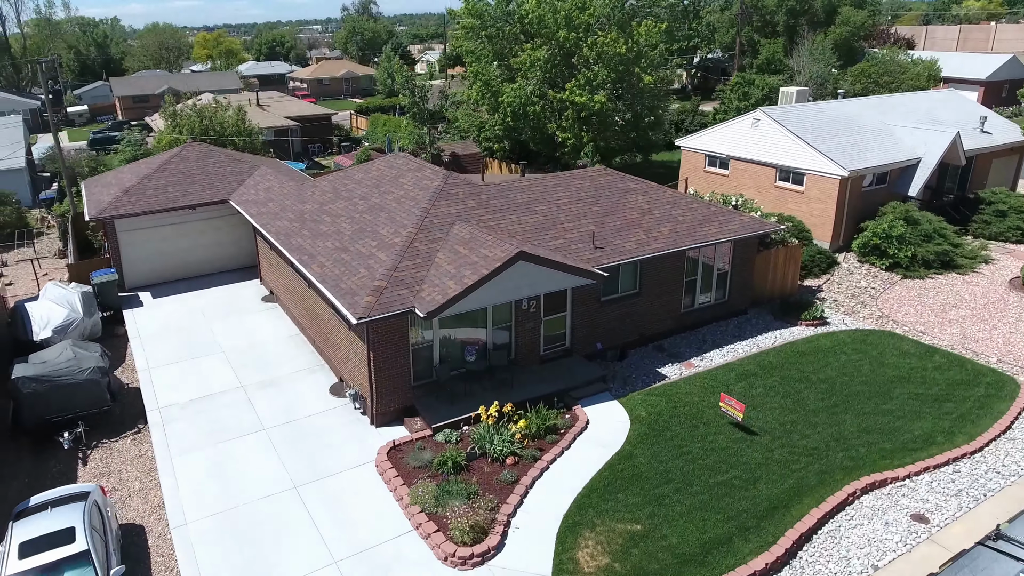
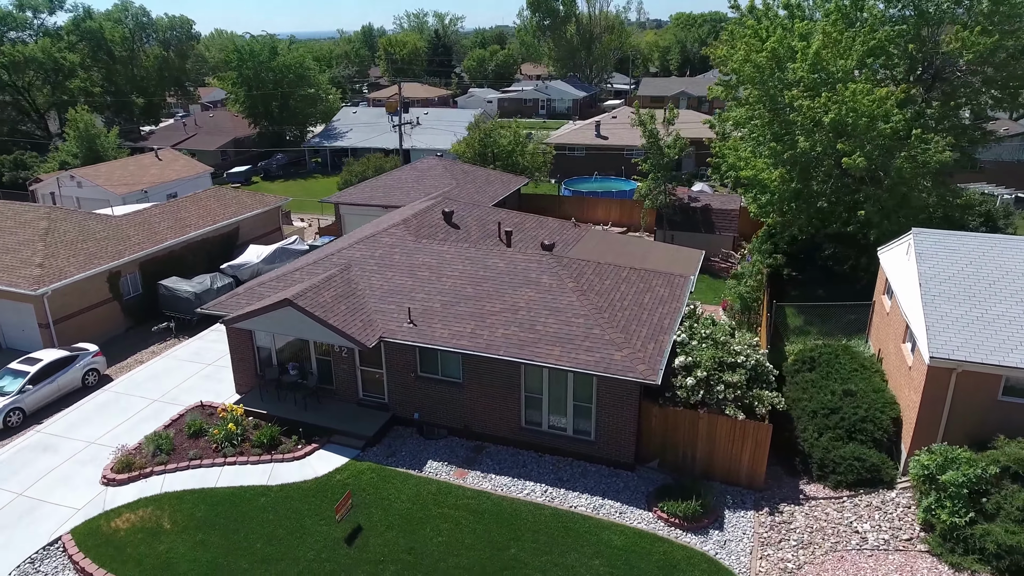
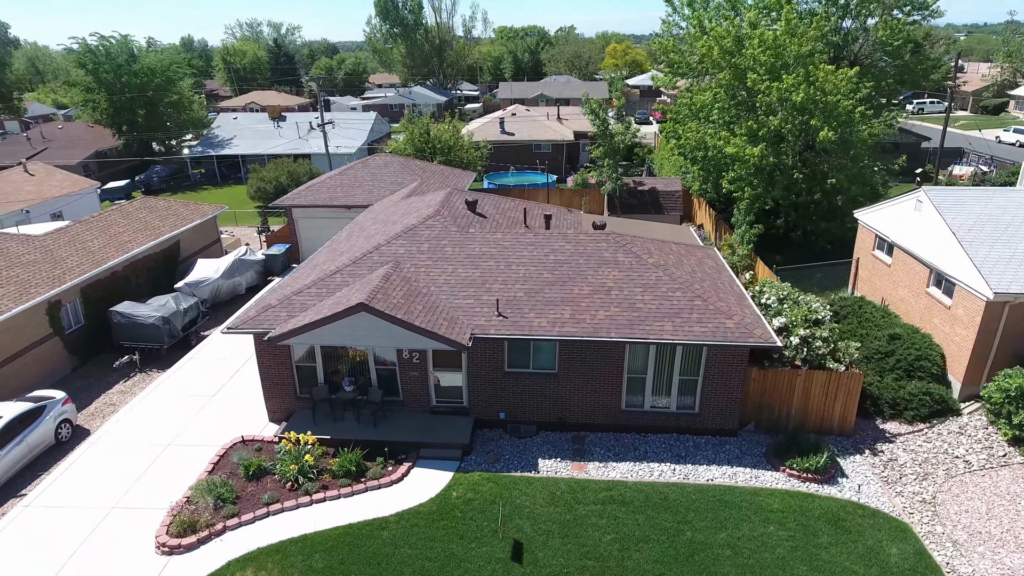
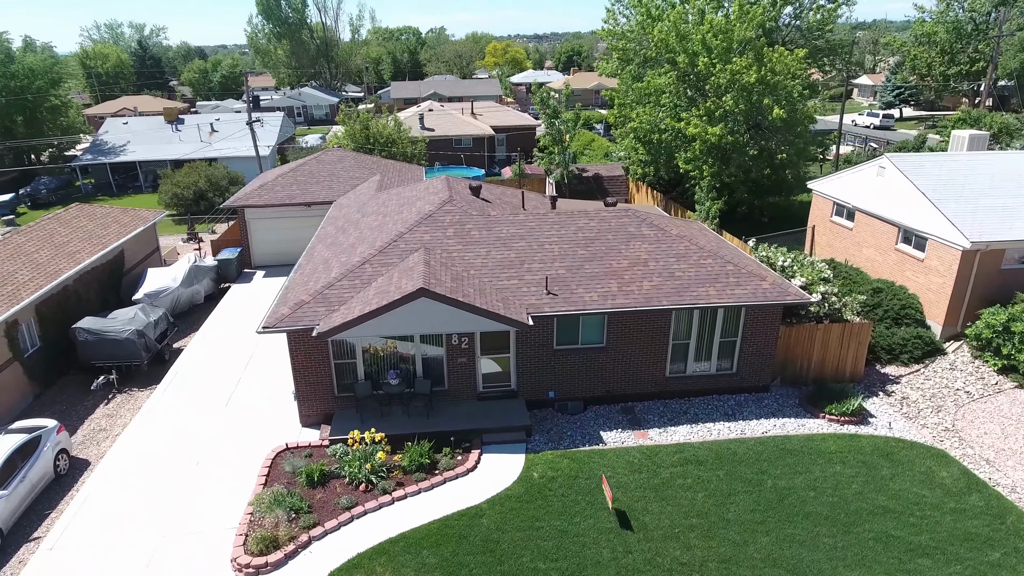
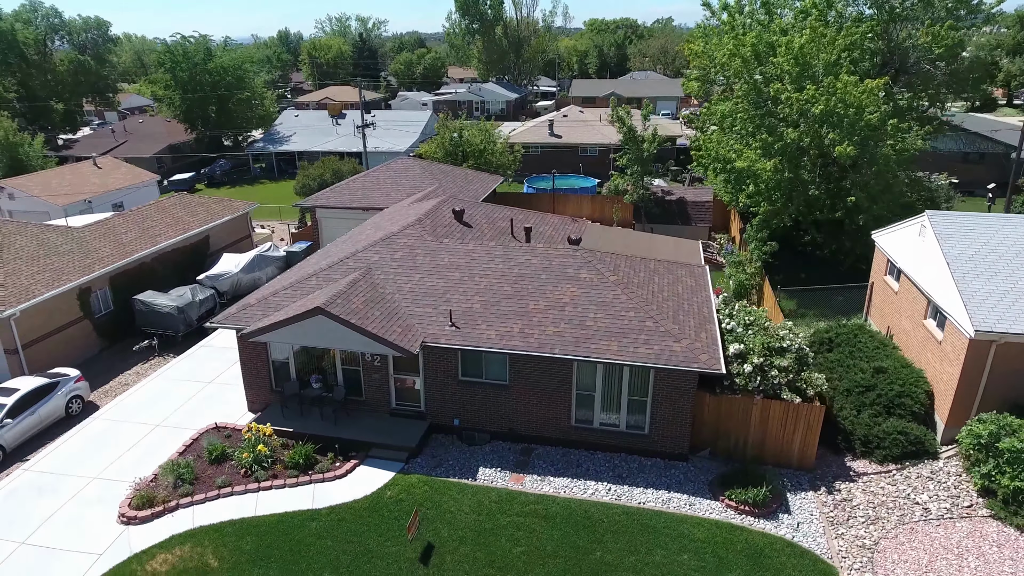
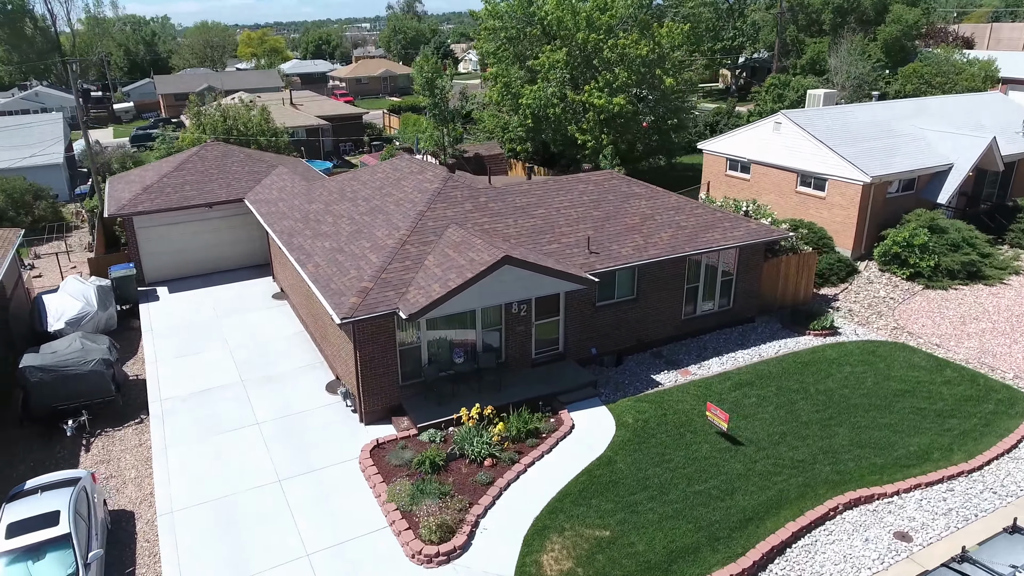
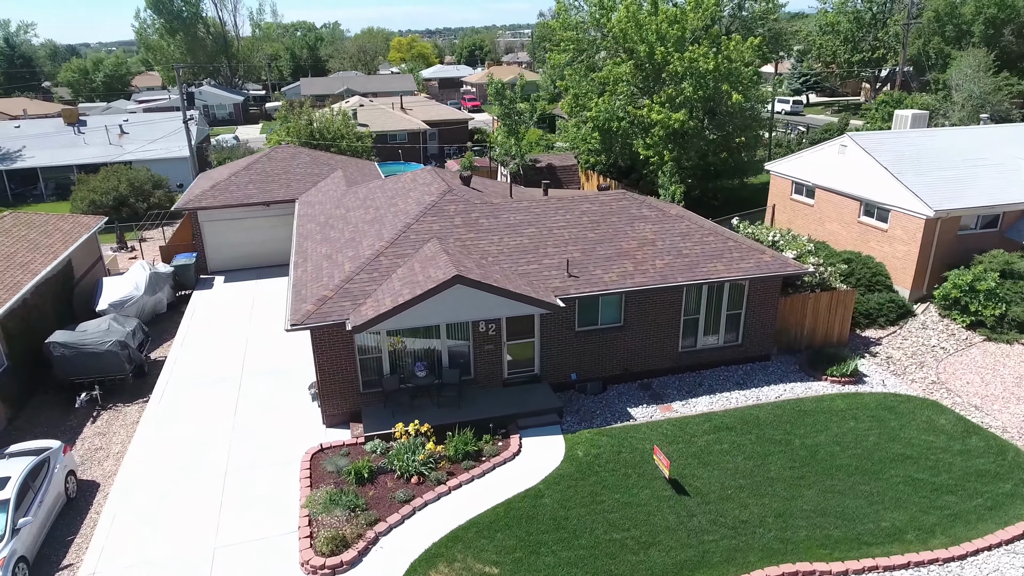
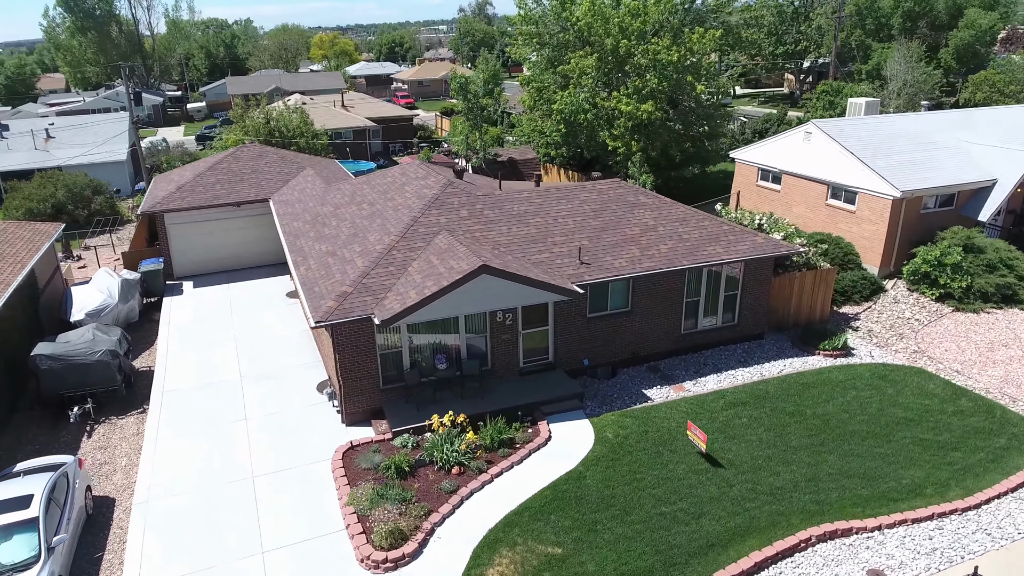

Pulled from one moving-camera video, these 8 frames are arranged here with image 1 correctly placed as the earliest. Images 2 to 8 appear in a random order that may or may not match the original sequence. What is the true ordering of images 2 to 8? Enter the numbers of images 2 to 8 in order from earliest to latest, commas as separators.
6, 8, 7, 4, 3, 5, 2
